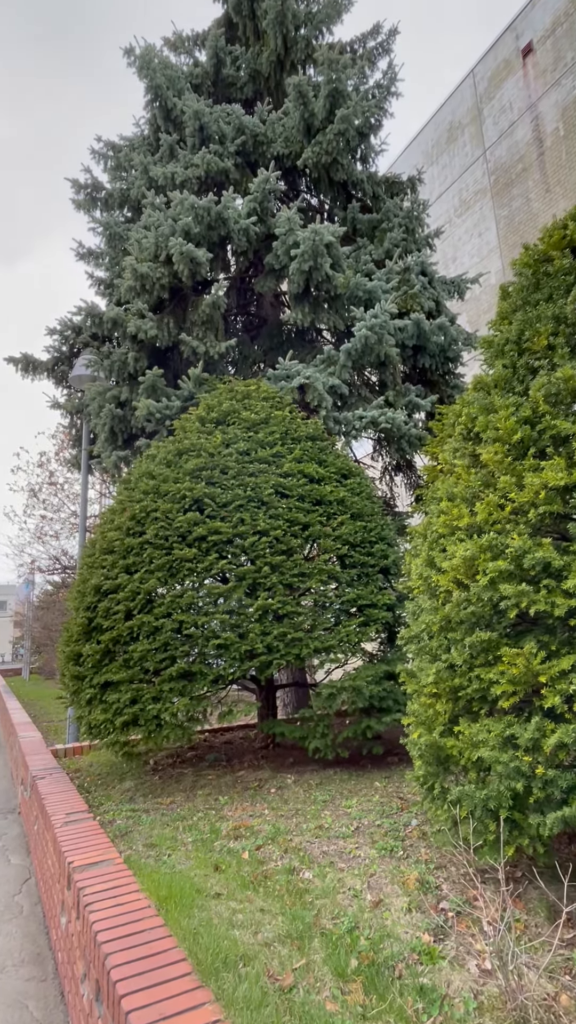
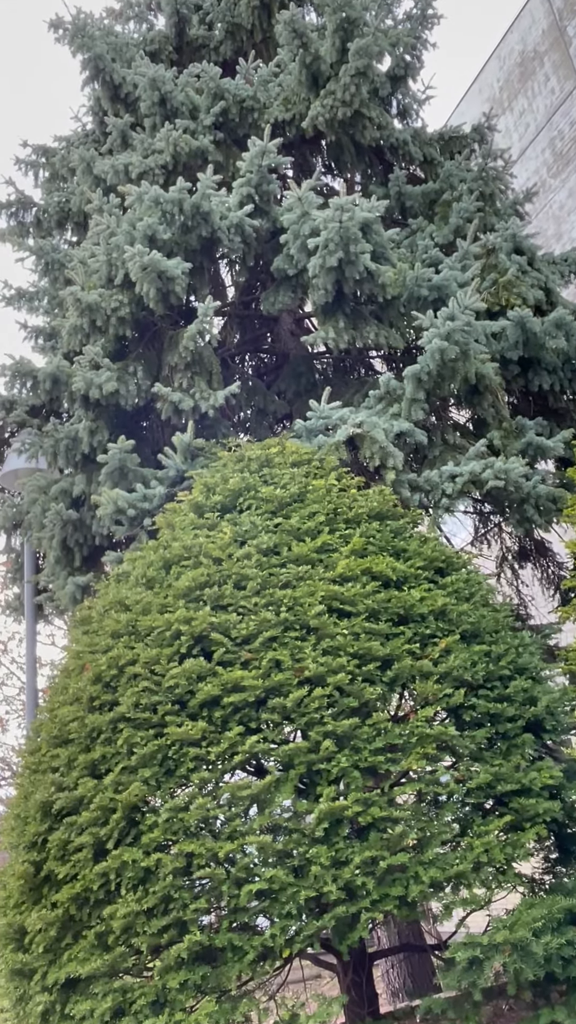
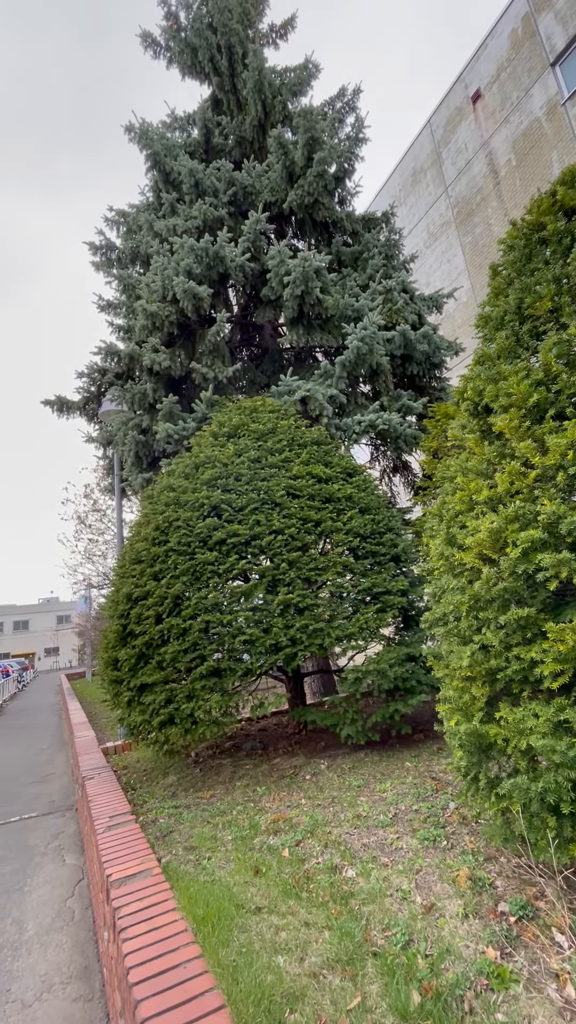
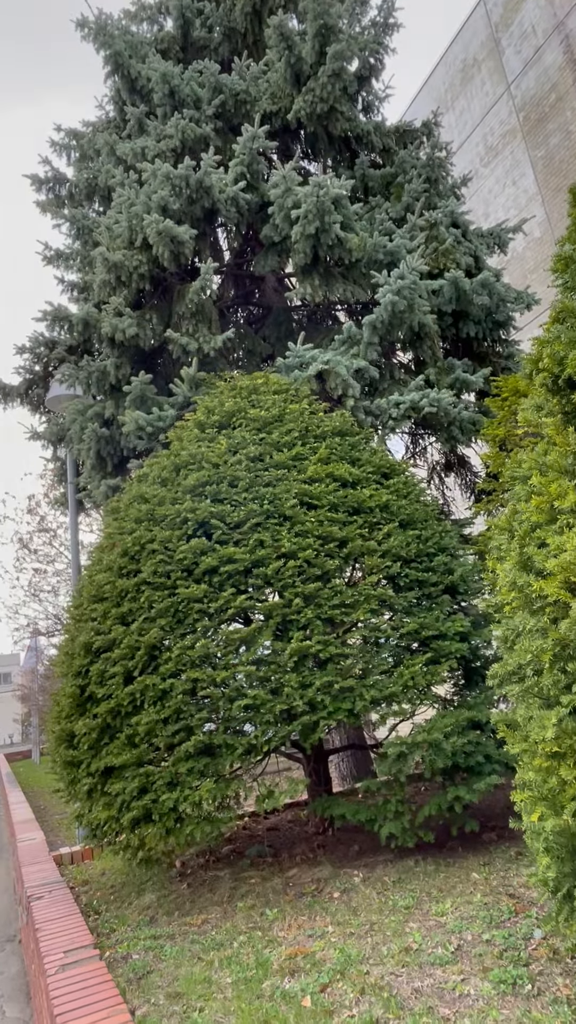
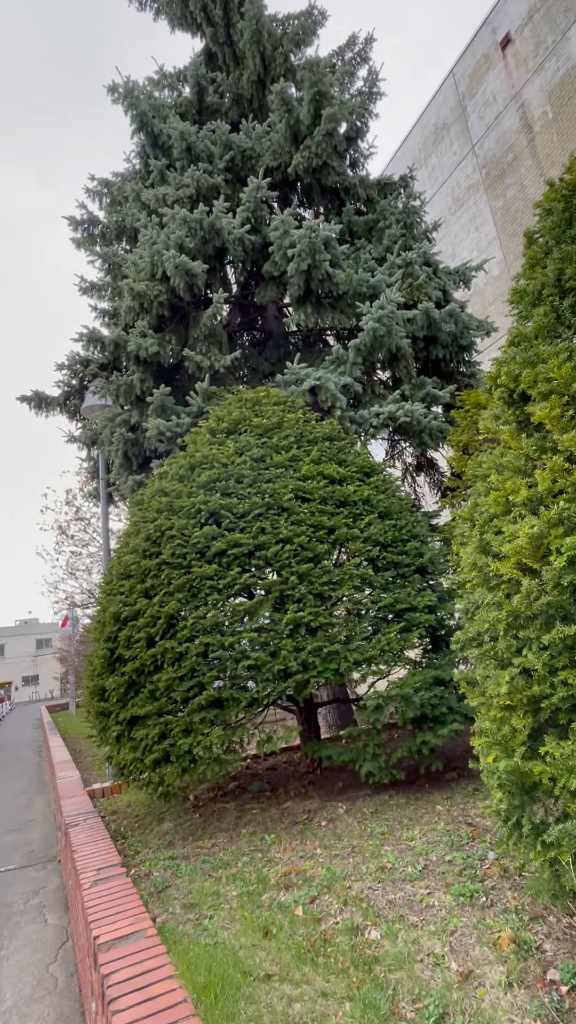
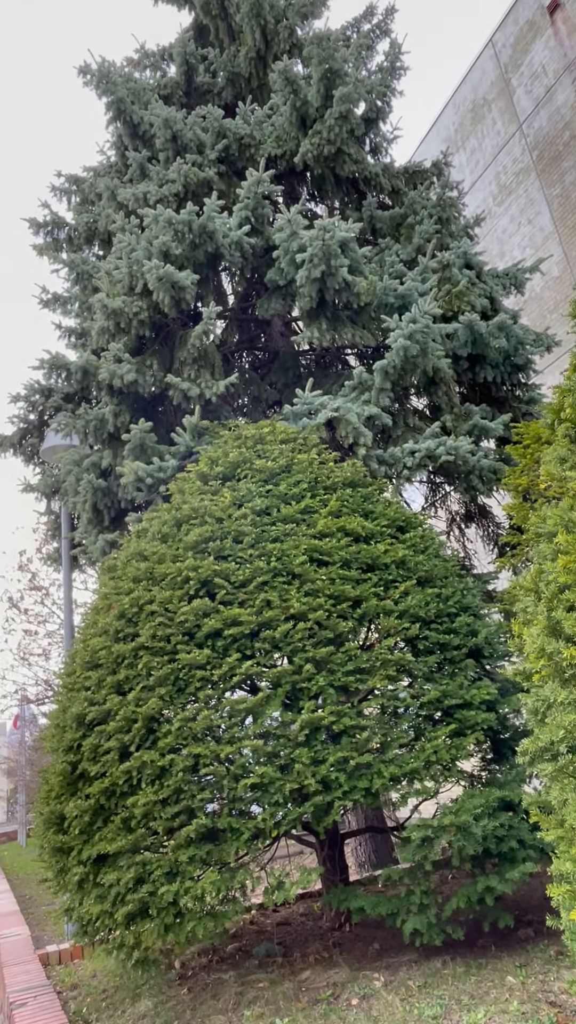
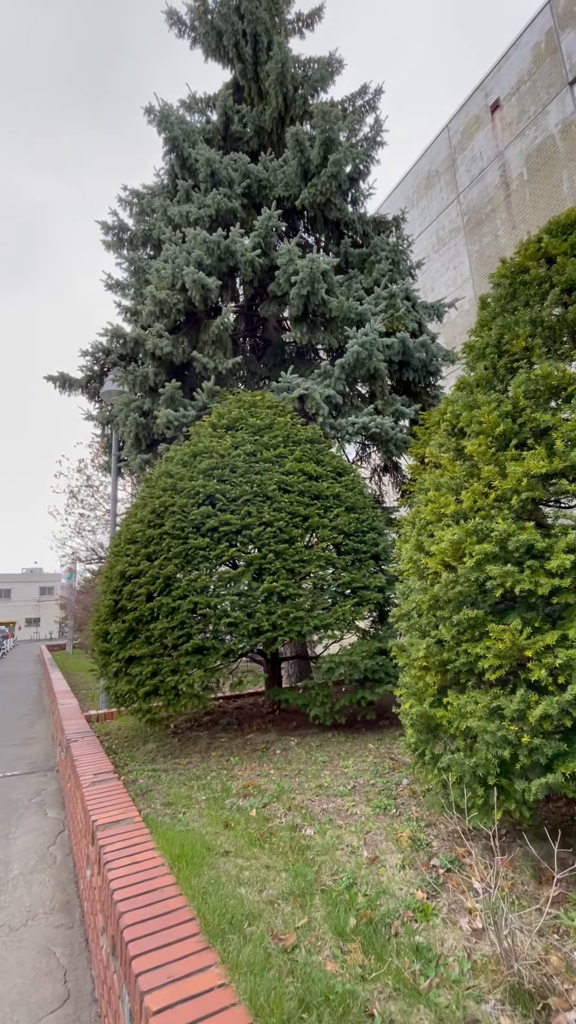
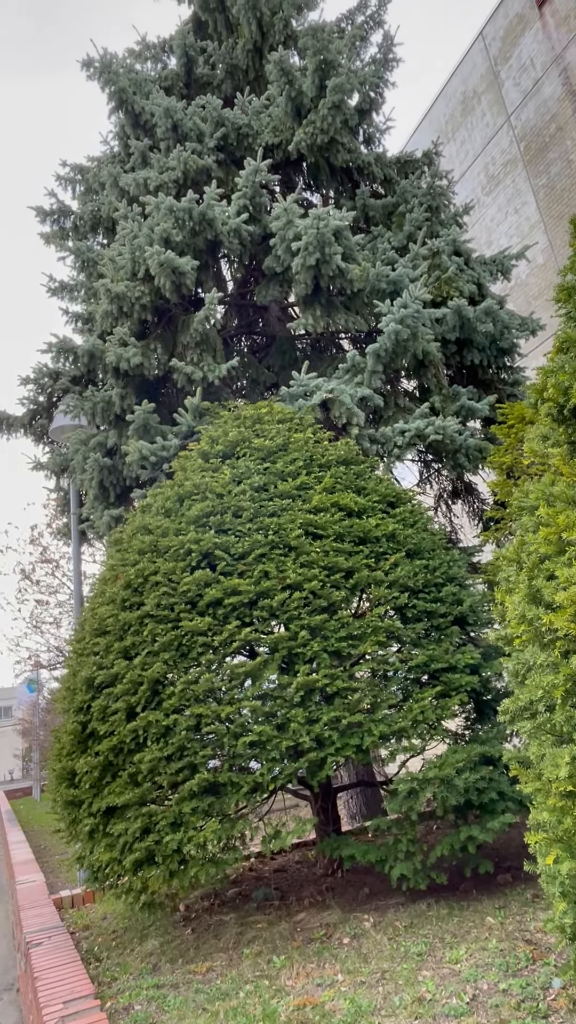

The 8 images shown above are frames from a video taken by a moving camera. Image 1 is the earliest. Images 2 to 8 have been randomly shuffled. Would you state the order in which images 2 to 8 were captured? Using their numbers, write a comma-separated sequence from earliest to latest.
7, 3, 5, 4, 8, 6, 2
